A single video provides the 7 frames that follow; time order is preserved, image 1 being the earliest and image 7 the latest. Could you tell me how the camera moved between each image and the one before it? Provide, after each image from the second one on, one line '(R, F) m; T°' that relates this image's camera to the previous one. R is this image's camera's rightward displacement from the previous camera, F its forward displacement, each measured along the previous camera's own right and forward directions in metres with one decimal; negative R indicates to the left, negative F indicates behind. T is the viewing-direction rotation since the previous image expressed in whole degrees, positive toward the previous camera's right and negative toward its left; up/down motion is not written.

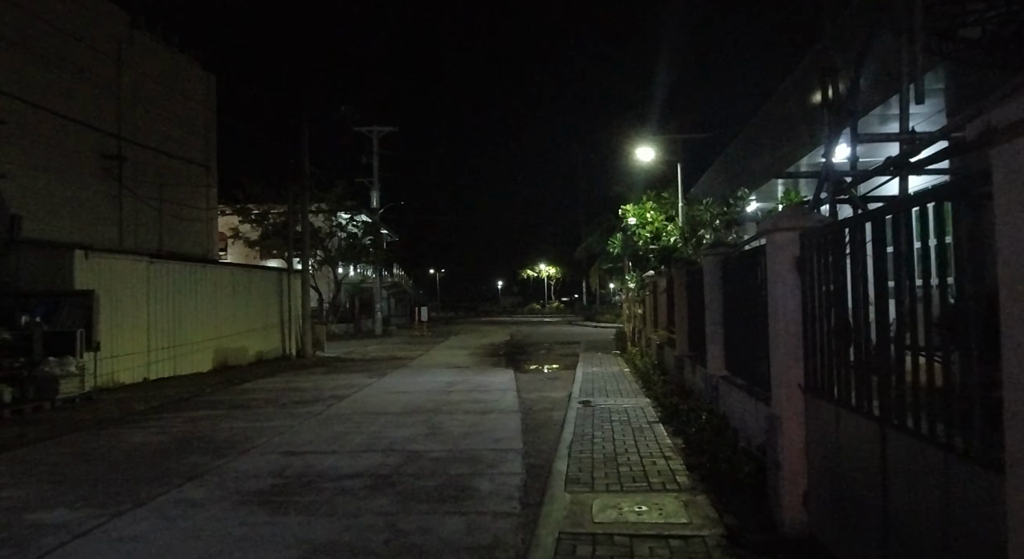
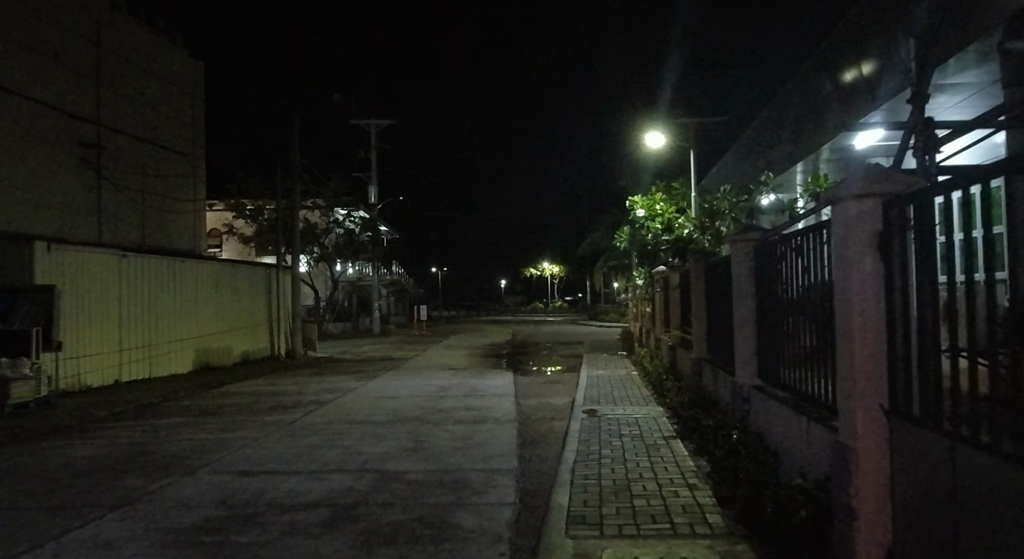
(+0.1, +1.3) m; 0°
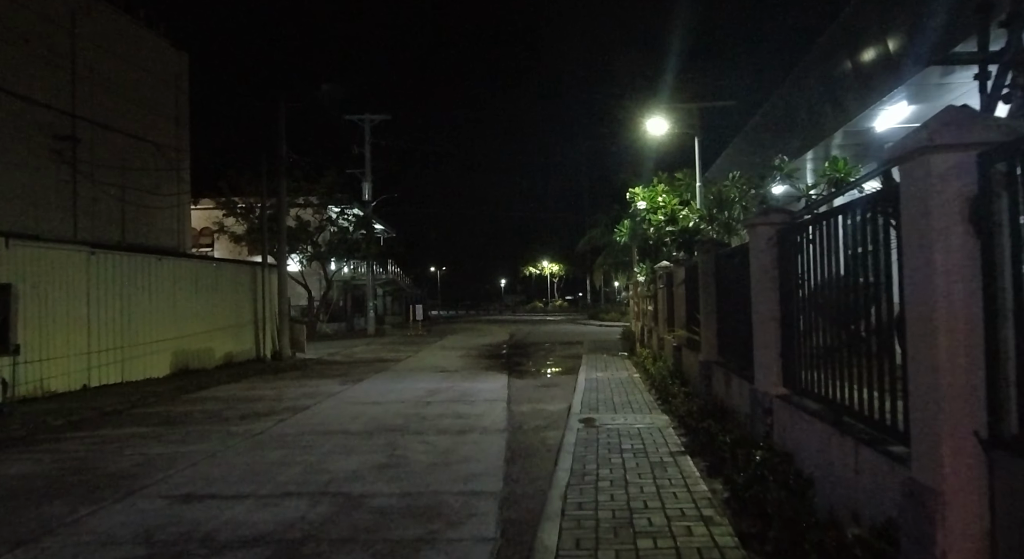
(+0.2, +1.1) m; 0°
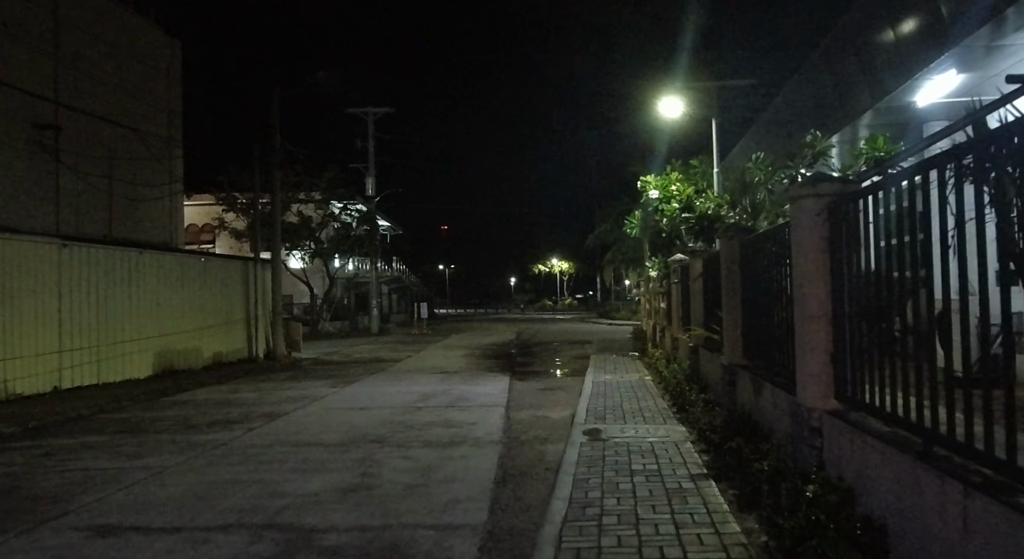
(+0.2, +1.2) m; -1°
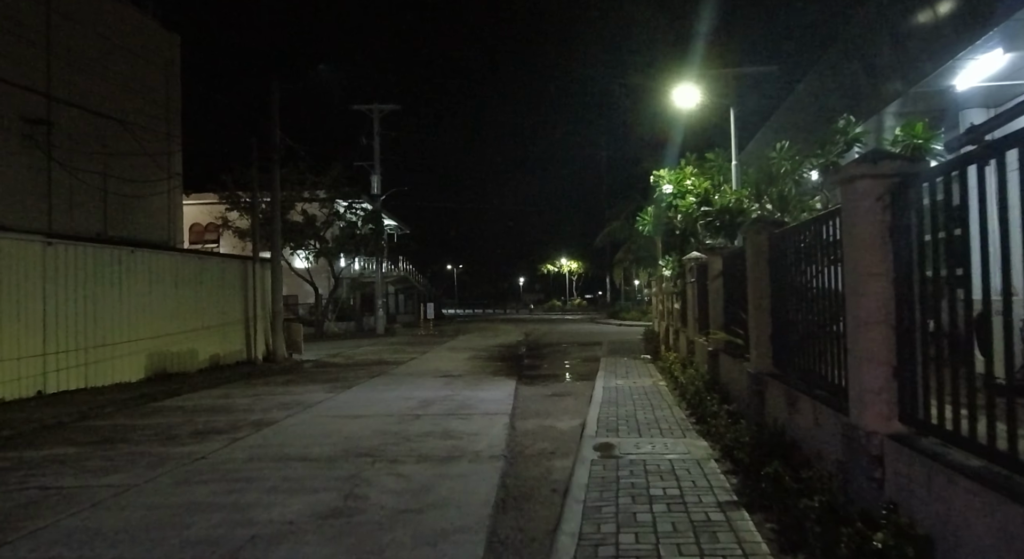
(+0.1, +0.8) m; -1°
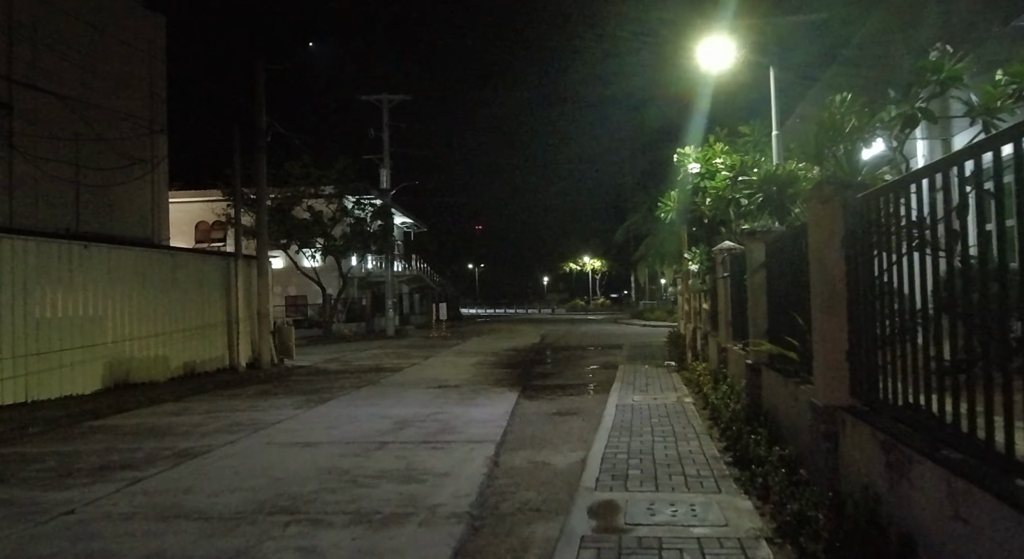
(+0.5, +2.3) m; -2°
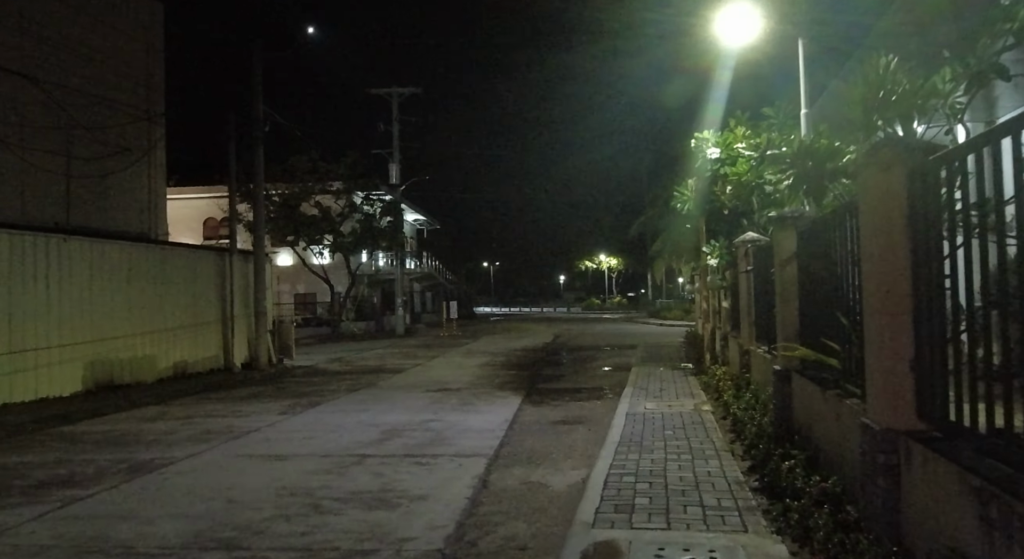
(+0.3, +1.1) m; -1°
